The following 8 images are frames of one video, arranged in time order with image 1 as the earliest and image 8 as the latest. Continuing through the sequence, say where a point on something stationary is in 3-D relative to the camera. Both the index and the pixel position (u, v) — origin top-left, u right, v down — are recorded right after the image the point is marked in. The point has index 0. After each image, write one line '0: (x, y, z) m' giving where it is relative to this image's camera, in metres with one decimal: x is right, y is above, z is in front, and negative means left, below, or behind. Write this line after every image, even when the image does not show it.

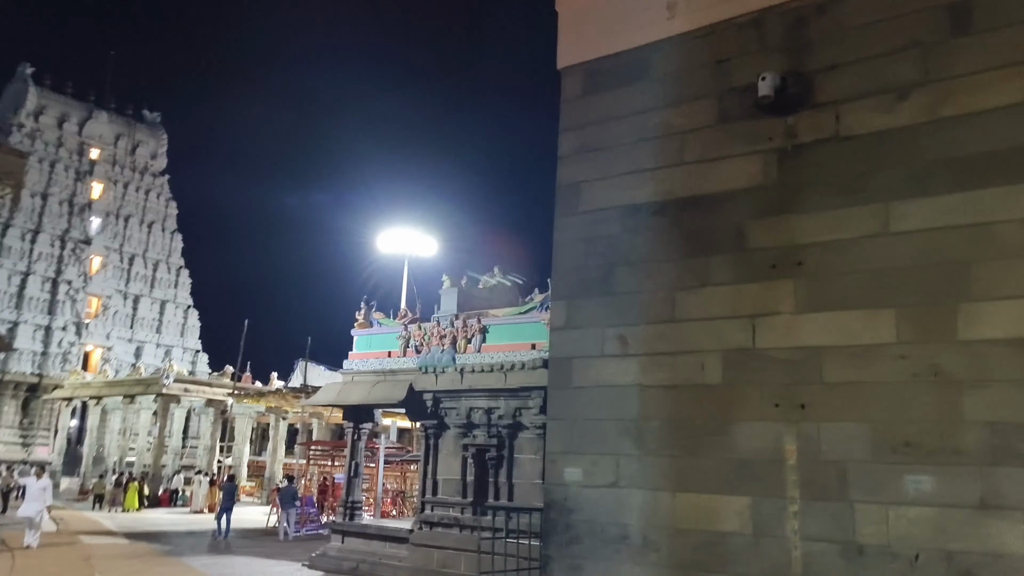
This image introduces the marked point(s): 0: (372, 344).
0: (-2.4, -1.0, +14.4) m
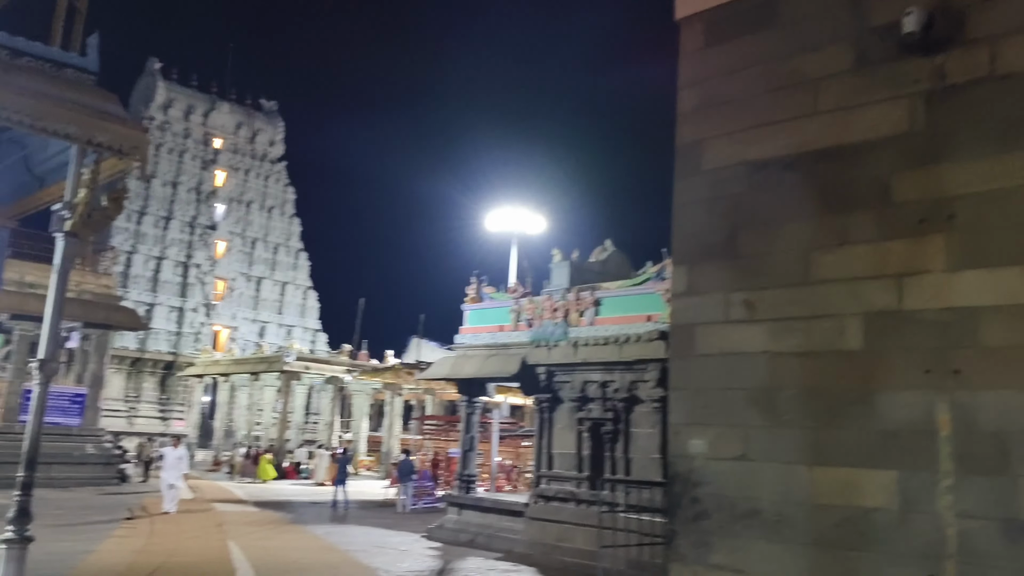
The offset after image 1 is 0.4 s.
0: (-0.5, -0.5, +14.4) m
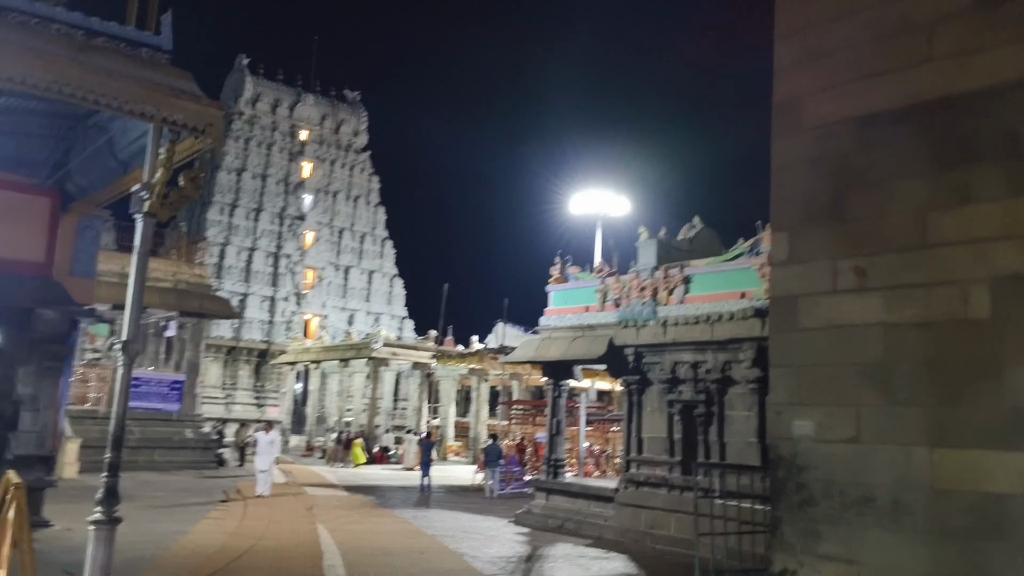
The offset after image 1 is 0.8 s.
0: (+0.9, -0.2, +14.0) m
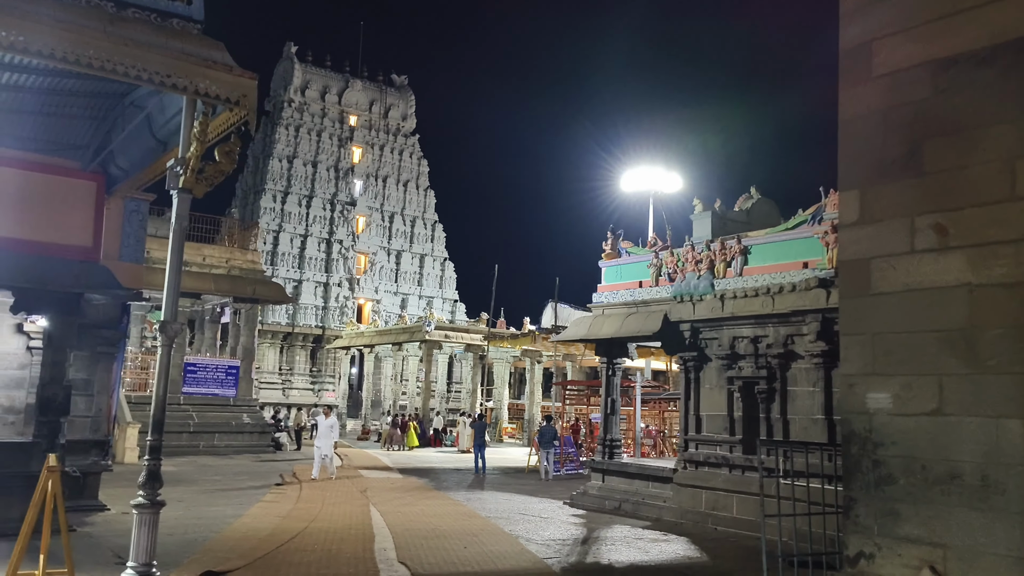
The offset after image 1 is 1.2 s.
0: (+1.8, +0.2, +13.6) m
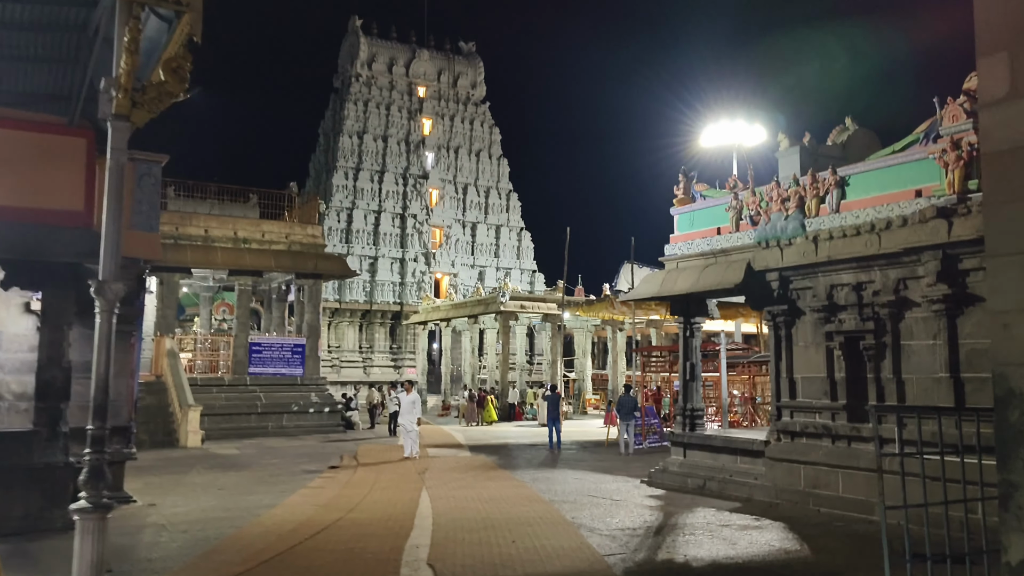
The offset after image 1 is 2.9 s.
0: (+2.6, +0.9, +12.0) m
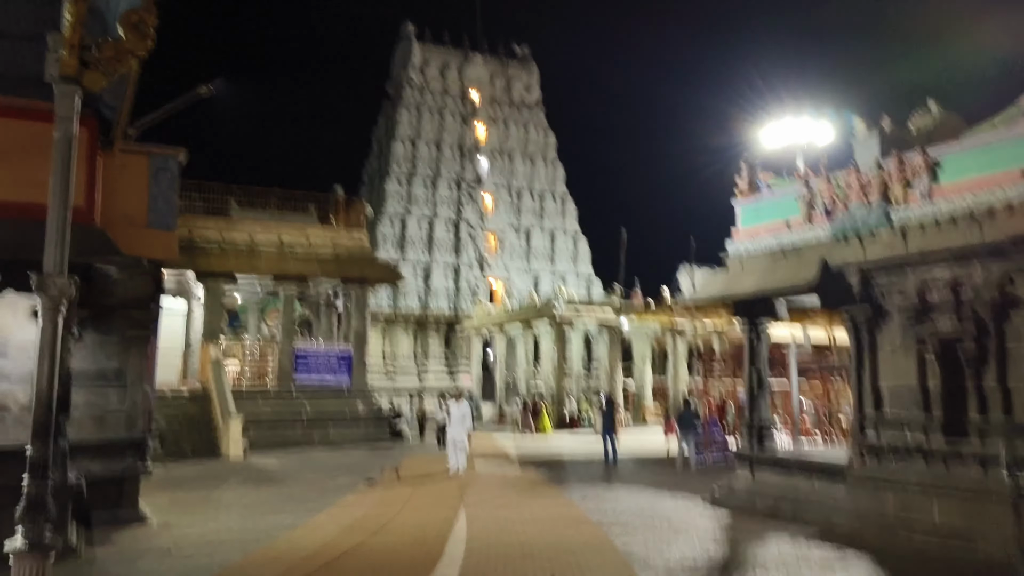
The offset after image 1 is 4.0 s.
0: (+3.3, +0.9, +10.8) m
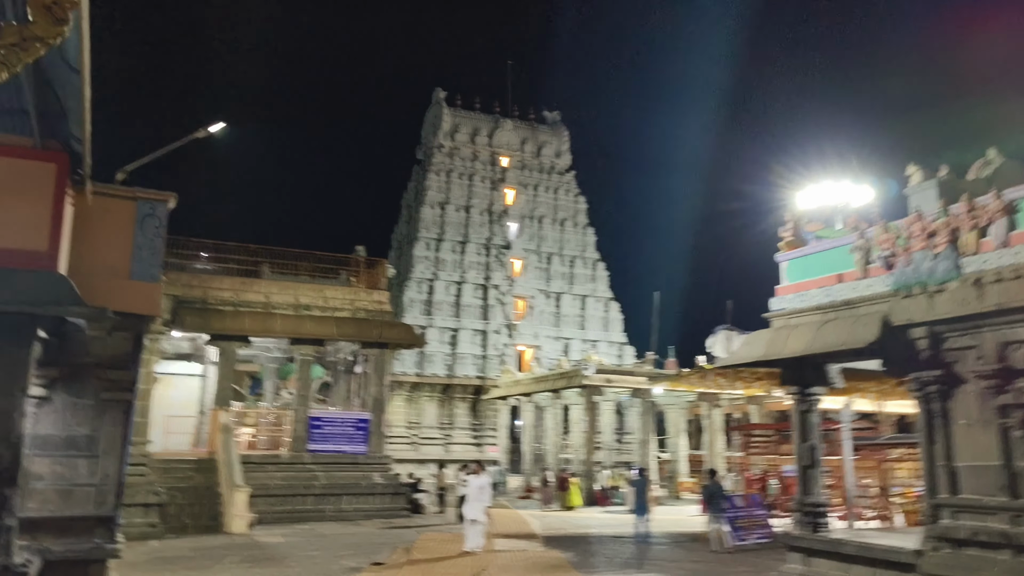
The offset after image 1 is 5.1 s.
0: (+3.5, +0.2, +9.8) m
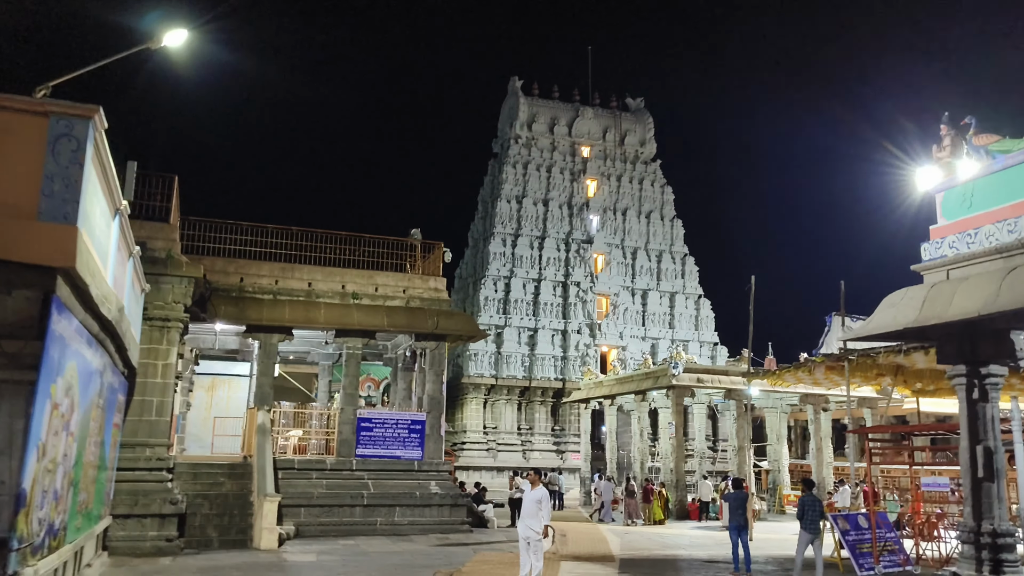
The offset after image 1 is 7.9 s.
0: (+3.9, +0.7, +7.0) m
